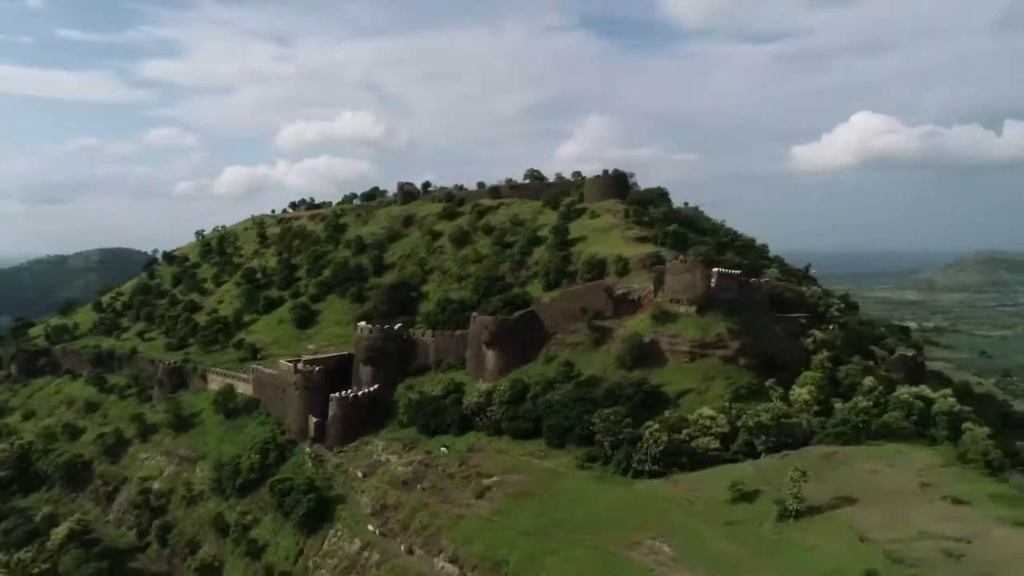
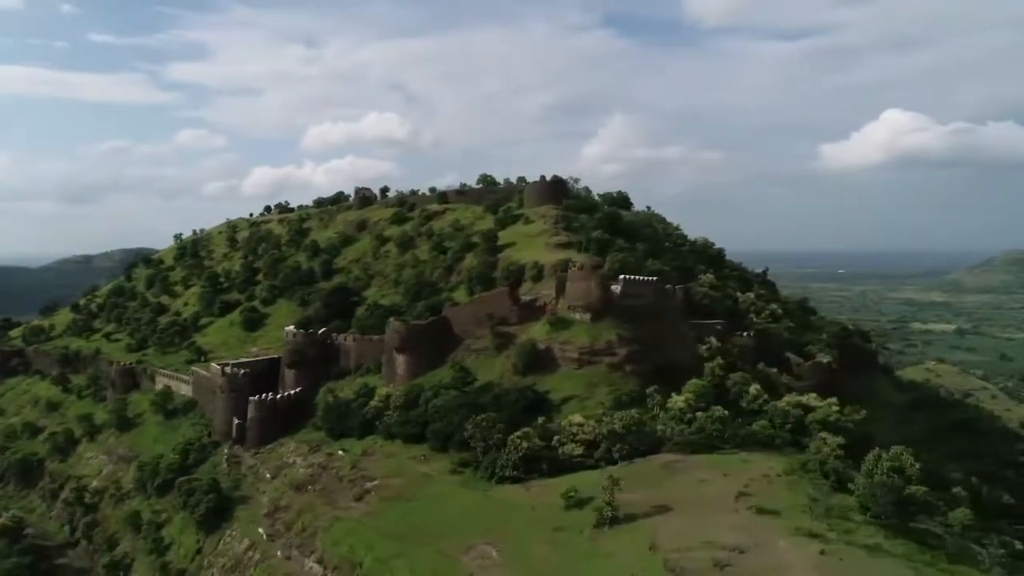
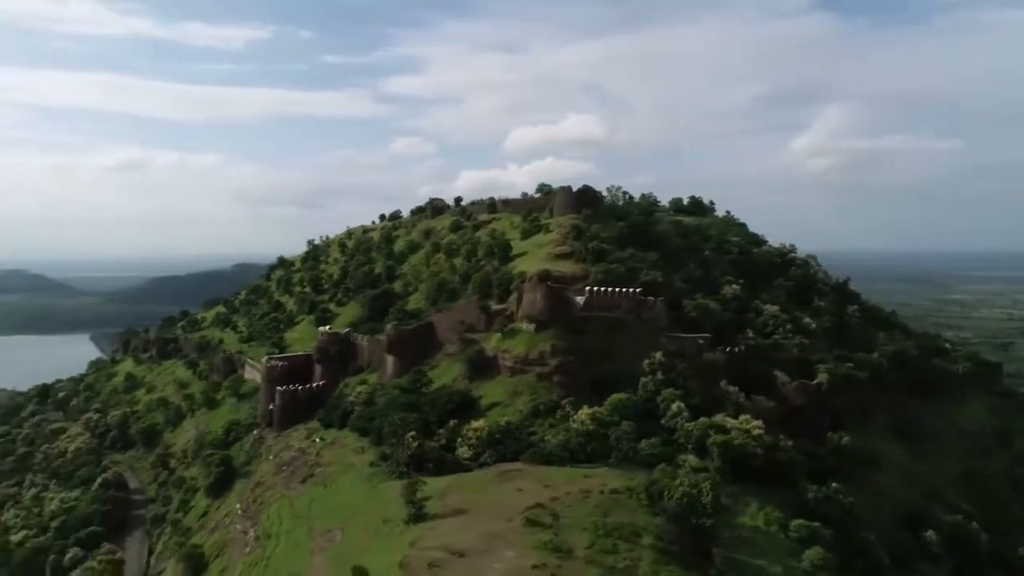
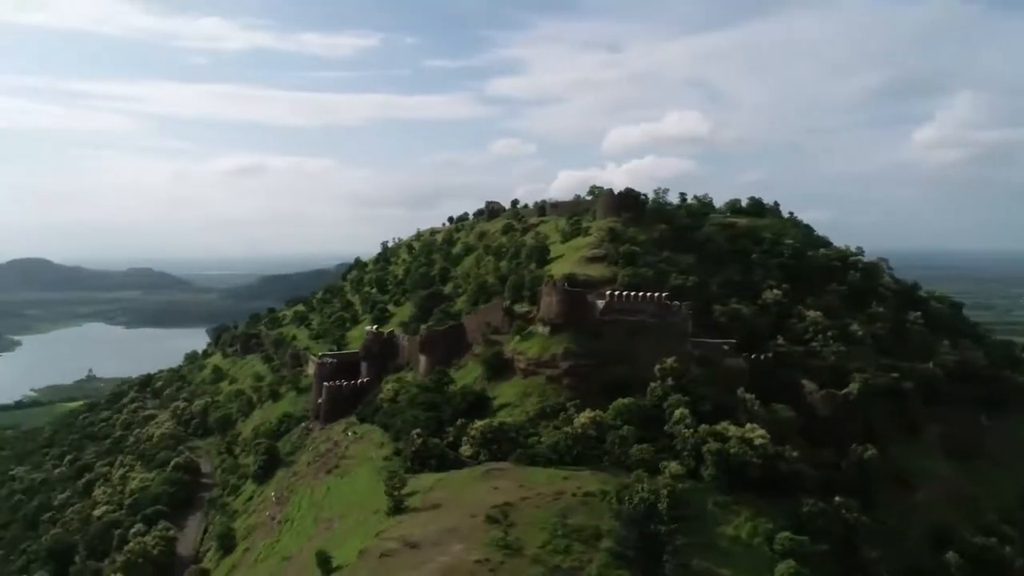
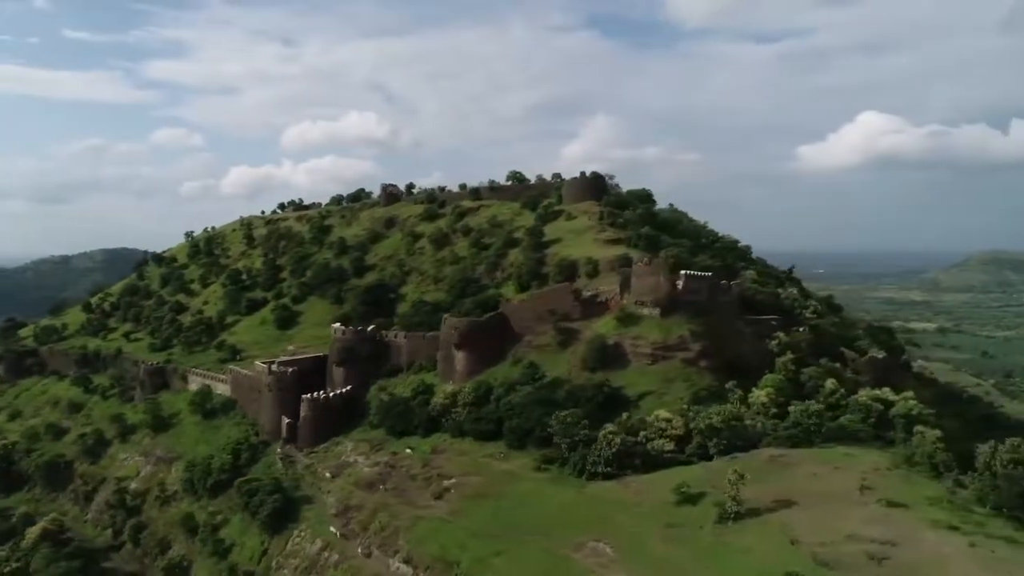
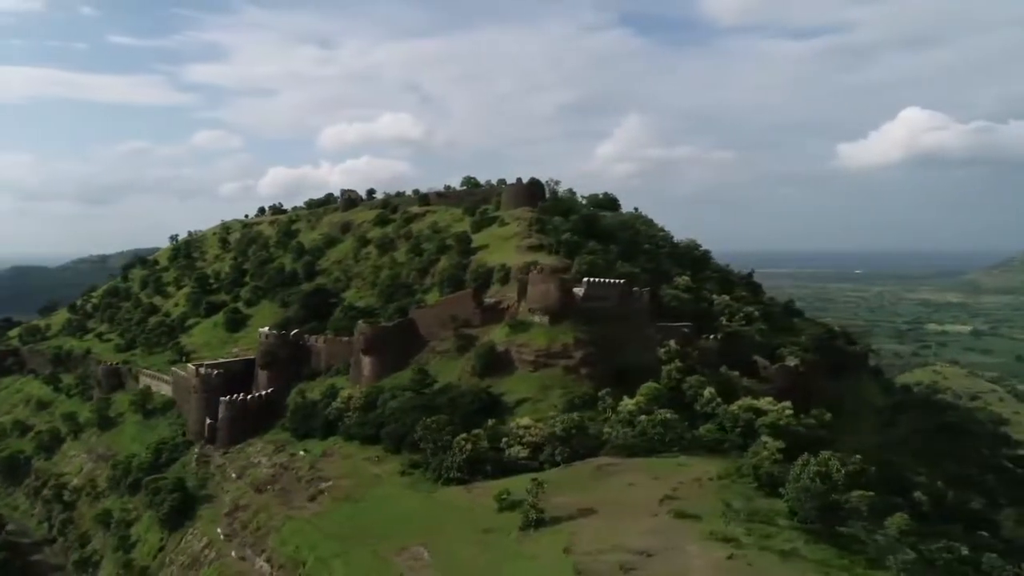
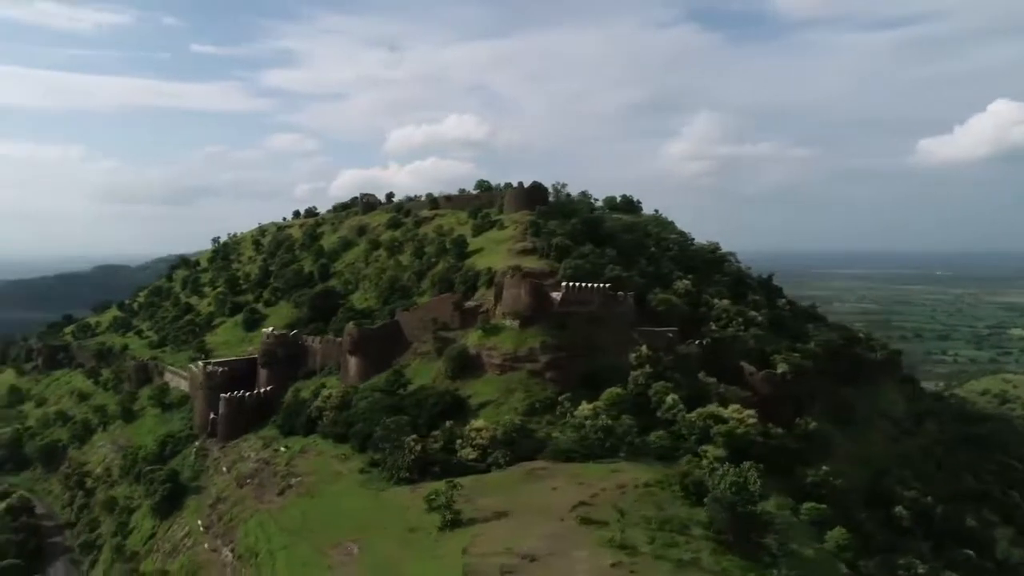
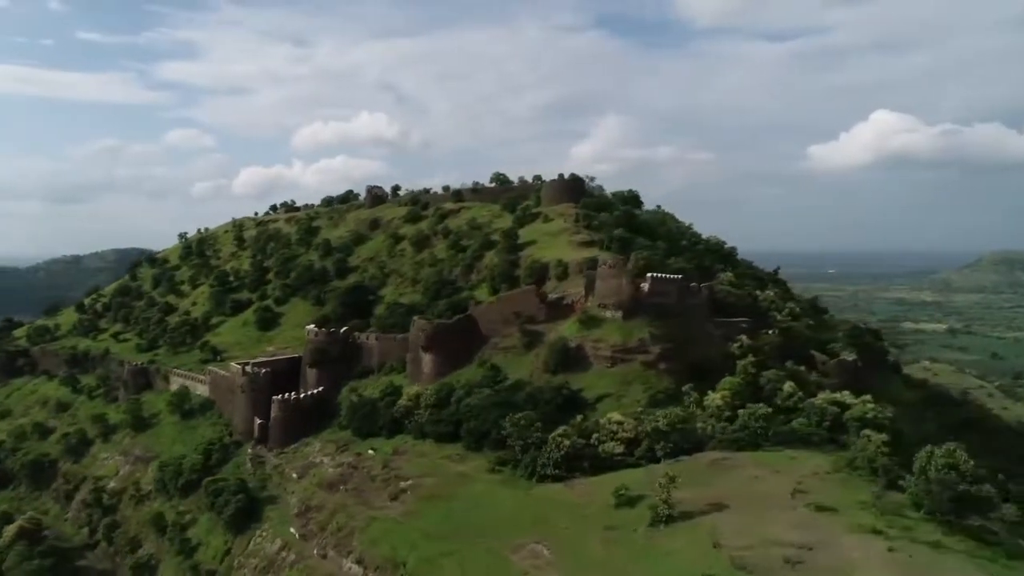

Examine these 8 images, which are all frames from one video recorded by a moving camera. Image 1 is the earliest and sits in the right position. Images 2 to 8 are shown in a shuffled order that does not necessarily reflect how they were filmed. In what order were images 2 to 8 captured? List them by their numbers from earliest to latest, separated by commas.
5, 8, 2, 6, 7, 3, 4
